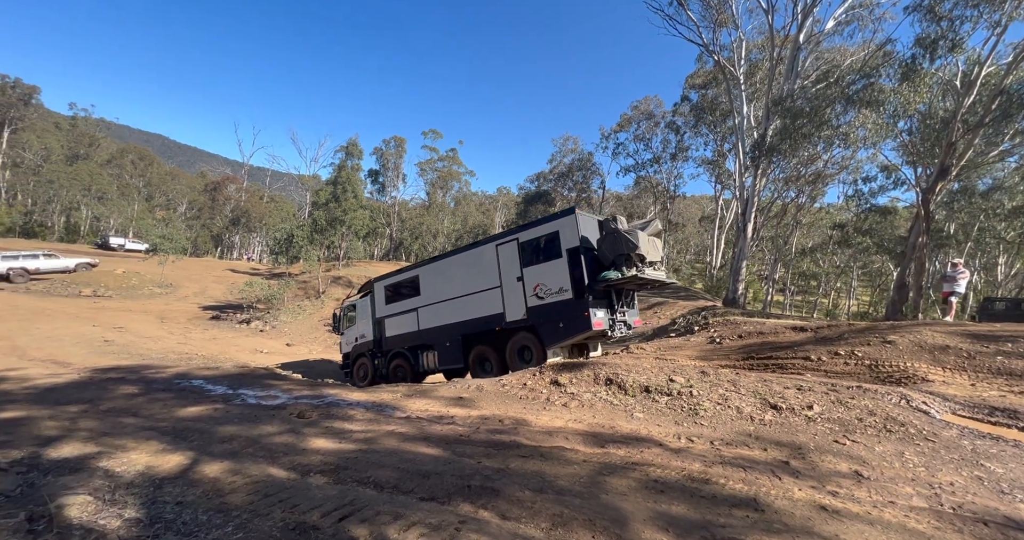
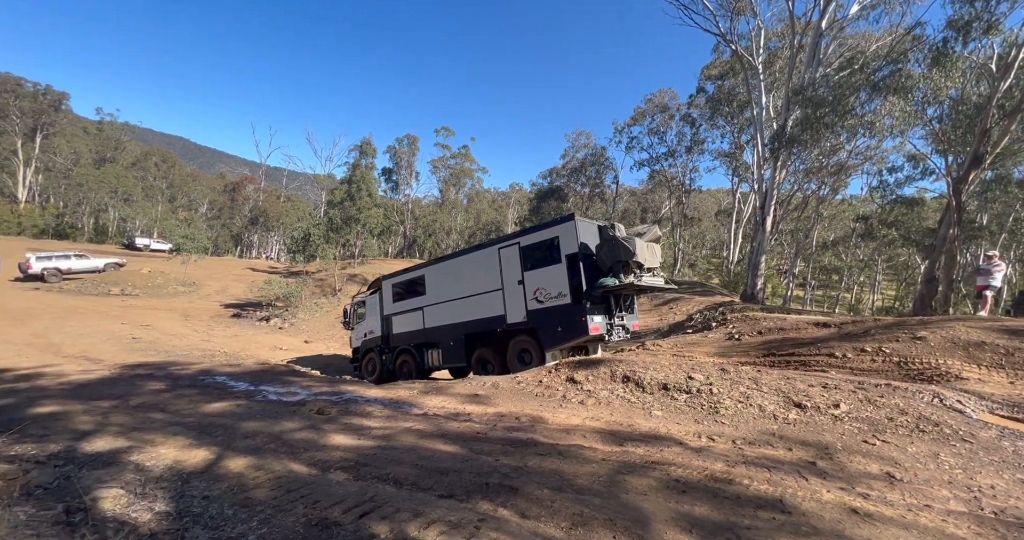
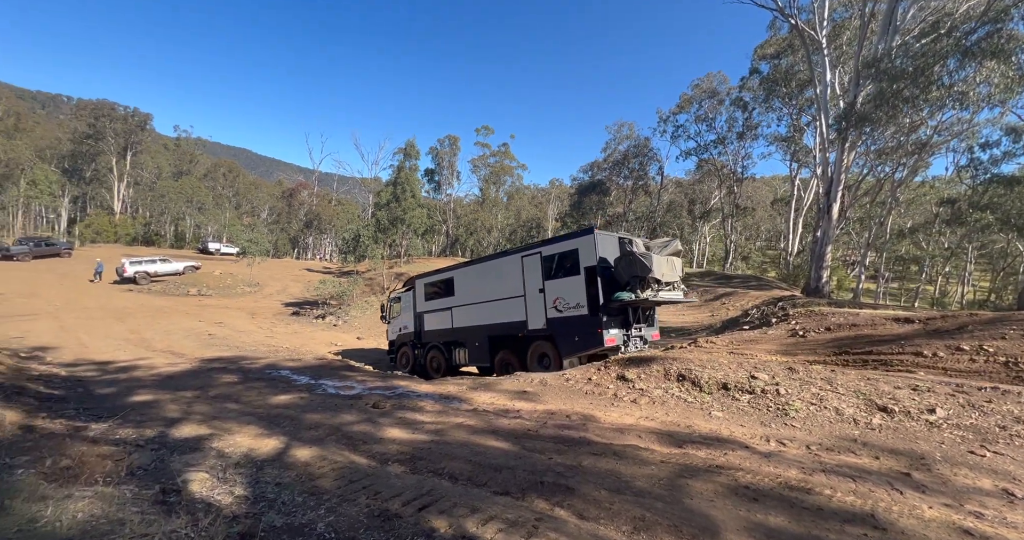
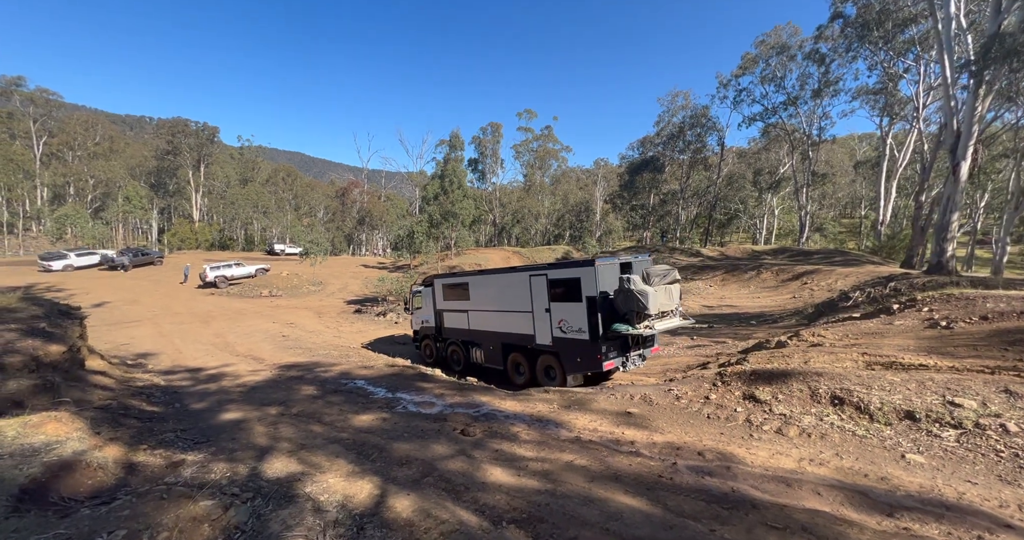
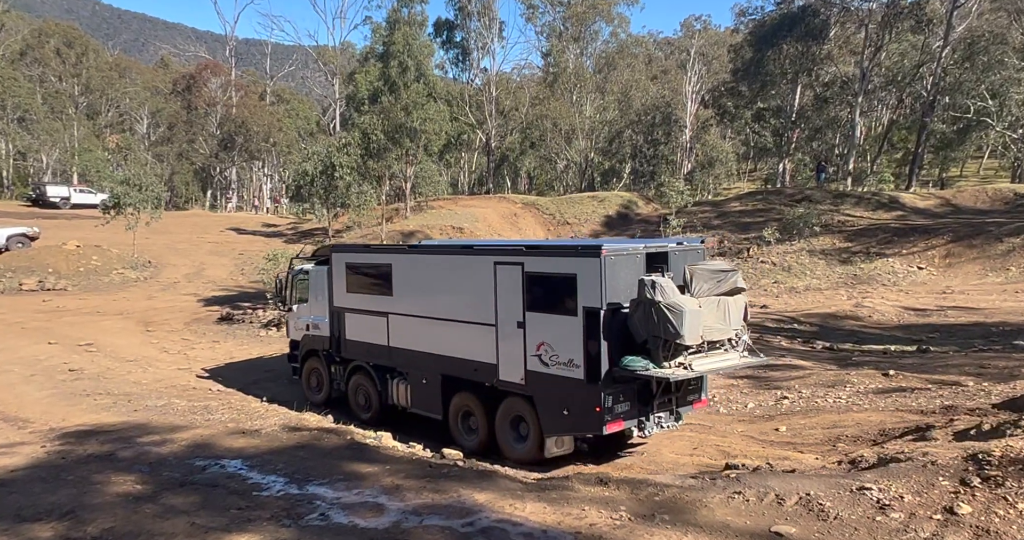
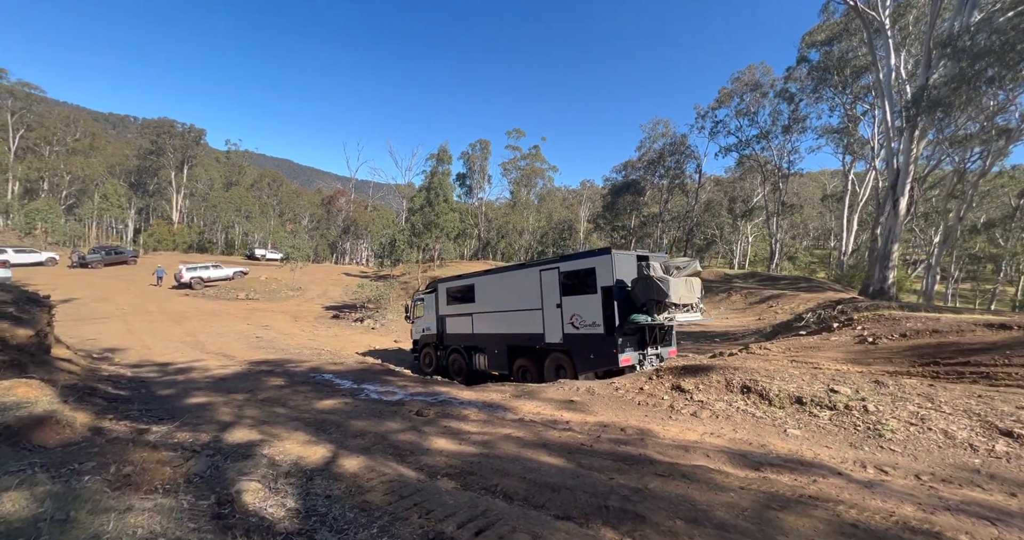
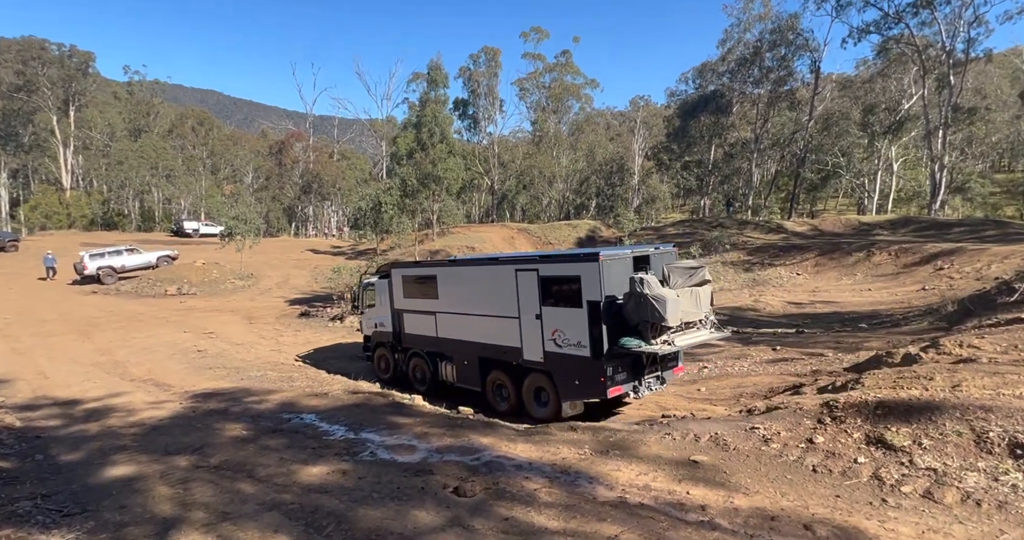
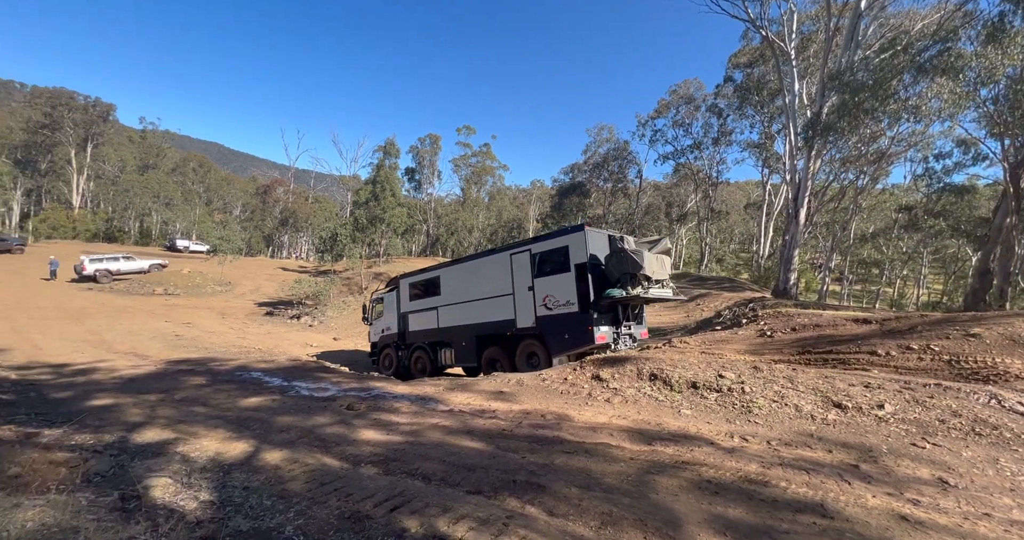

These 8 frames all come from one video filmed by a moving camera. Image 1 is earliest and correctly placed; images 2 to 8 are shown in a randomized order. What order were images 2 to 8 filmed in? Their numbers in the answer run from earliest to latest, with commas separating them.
2, 8, 3, 6, 4, 7, 5
